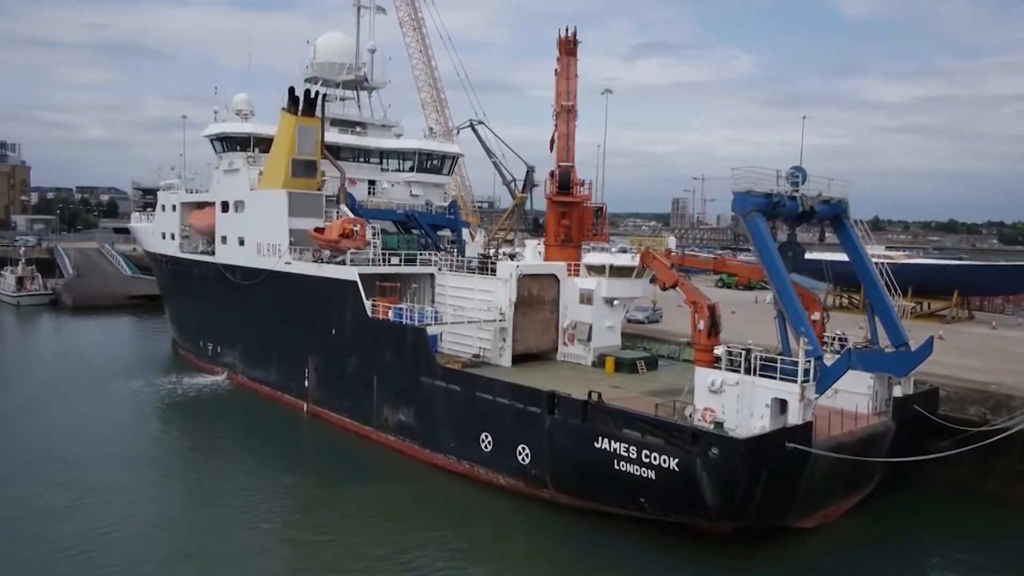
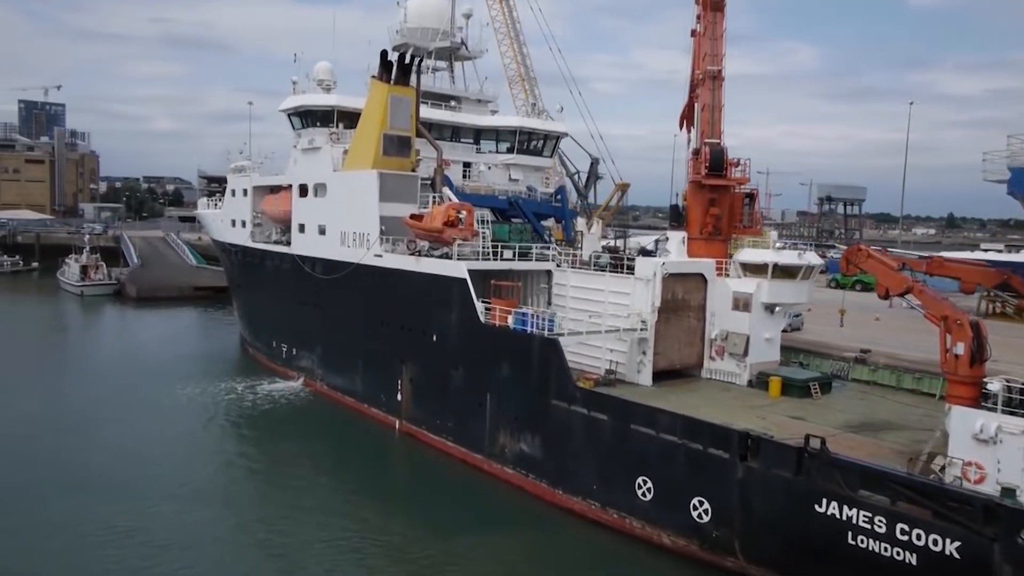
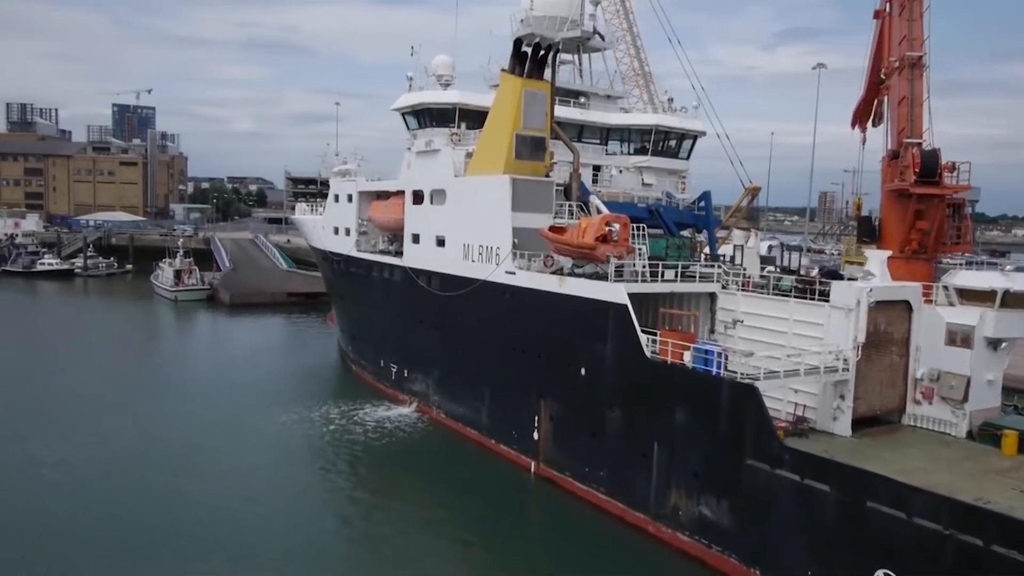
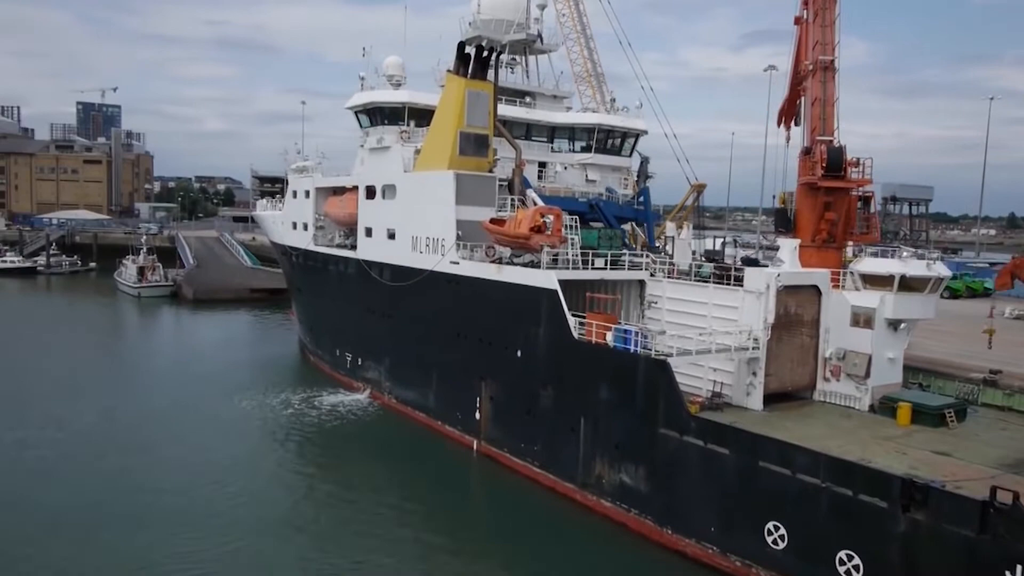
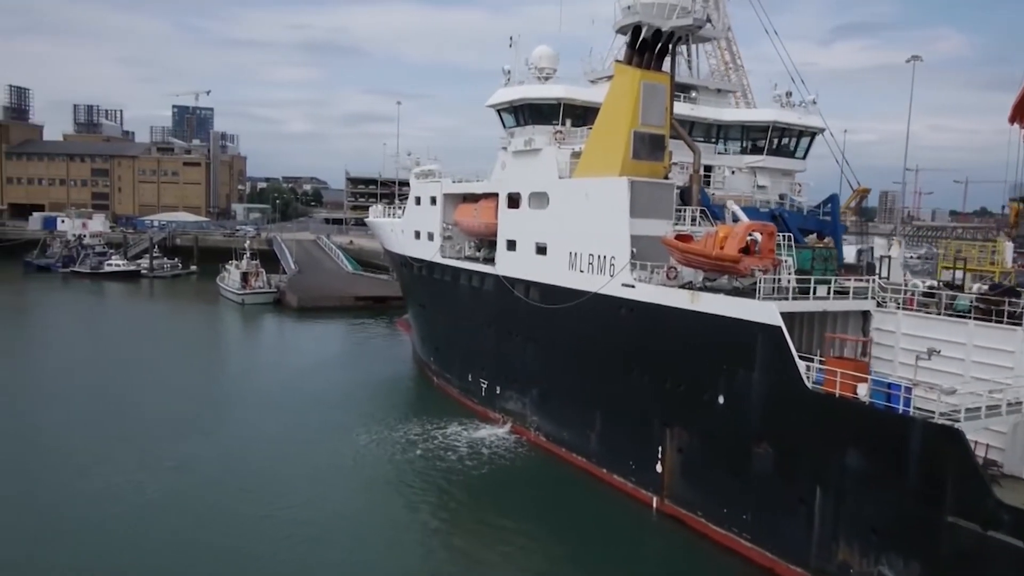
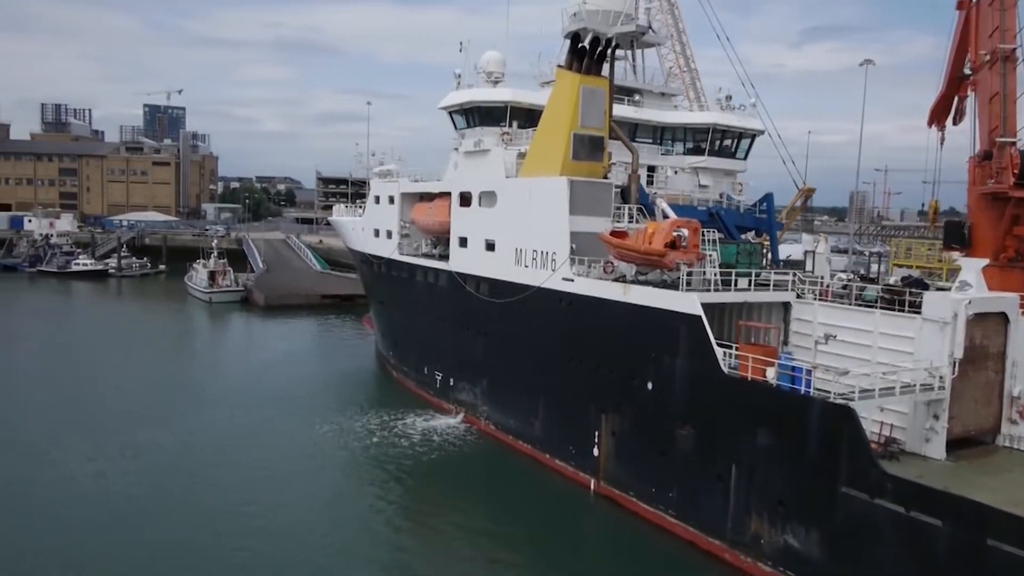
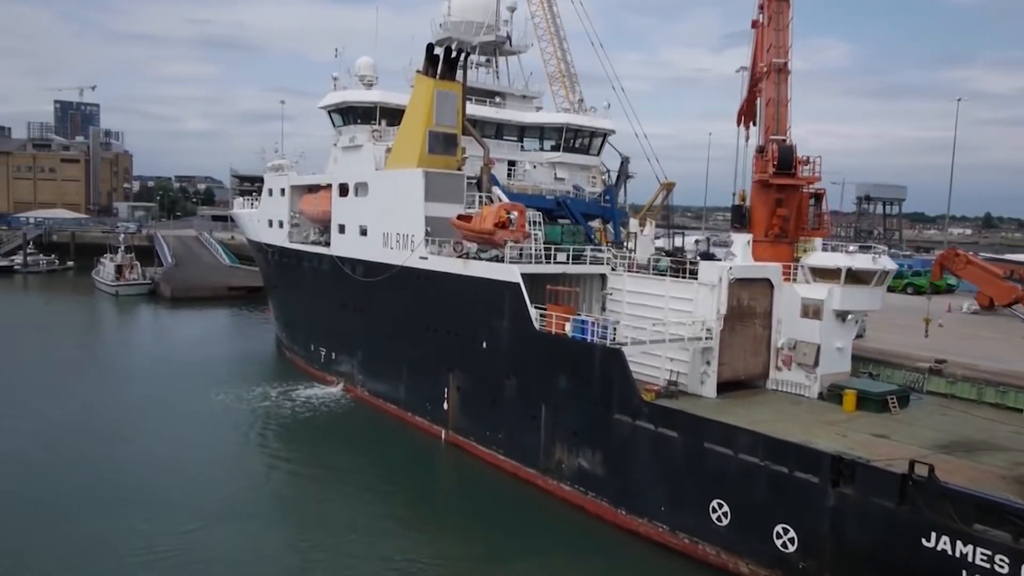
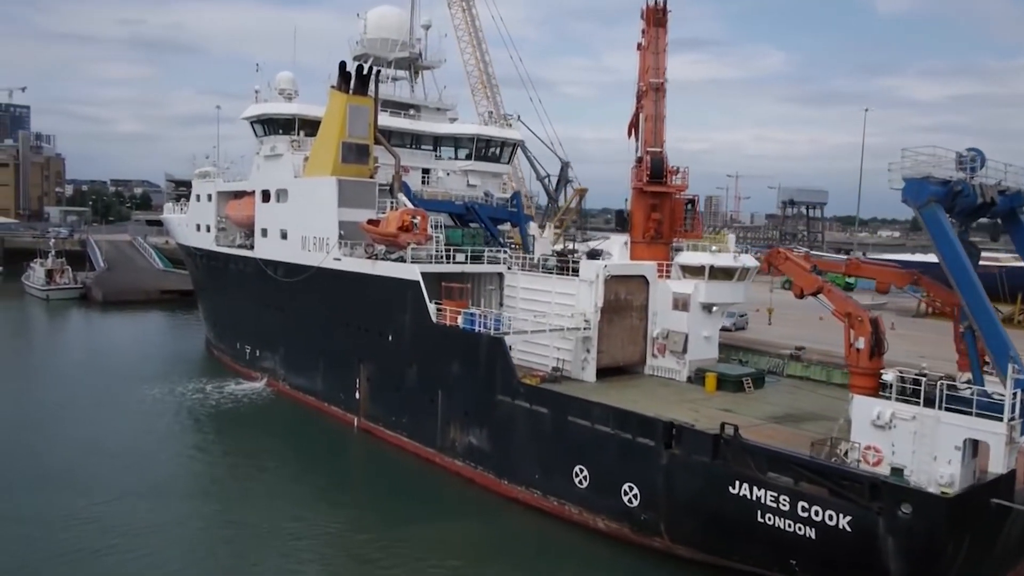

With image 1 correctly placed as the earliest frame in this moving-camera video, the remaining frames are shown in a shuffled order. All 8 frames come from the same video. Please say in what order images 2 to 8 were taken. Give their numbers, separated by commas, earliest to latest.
8, 2, 7, 4, 3, 6, 5
